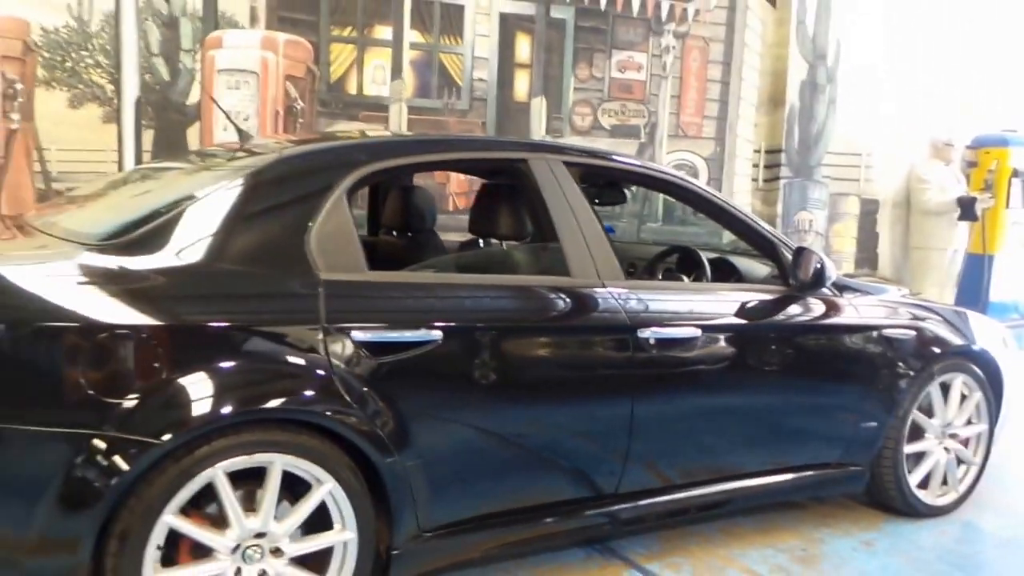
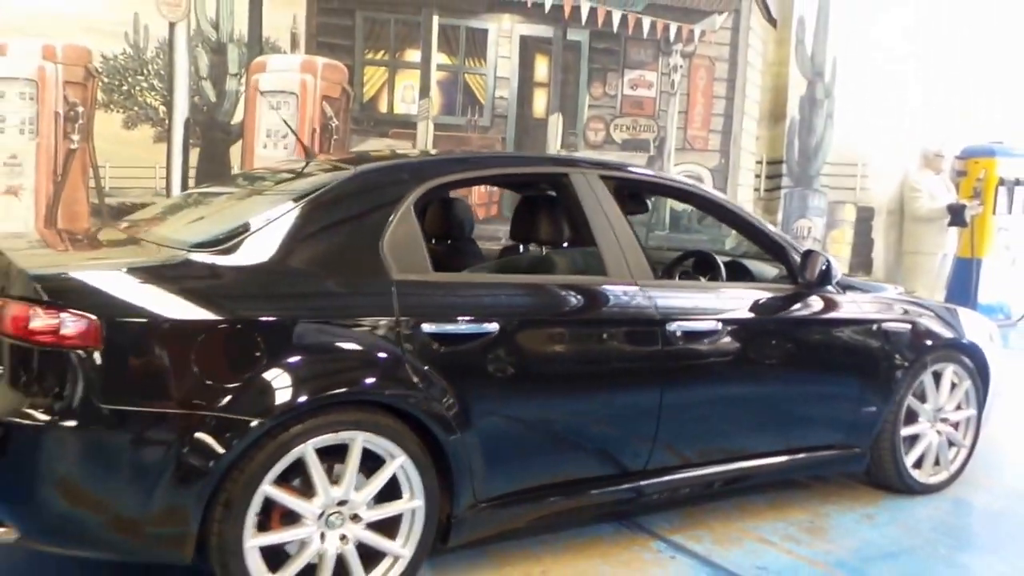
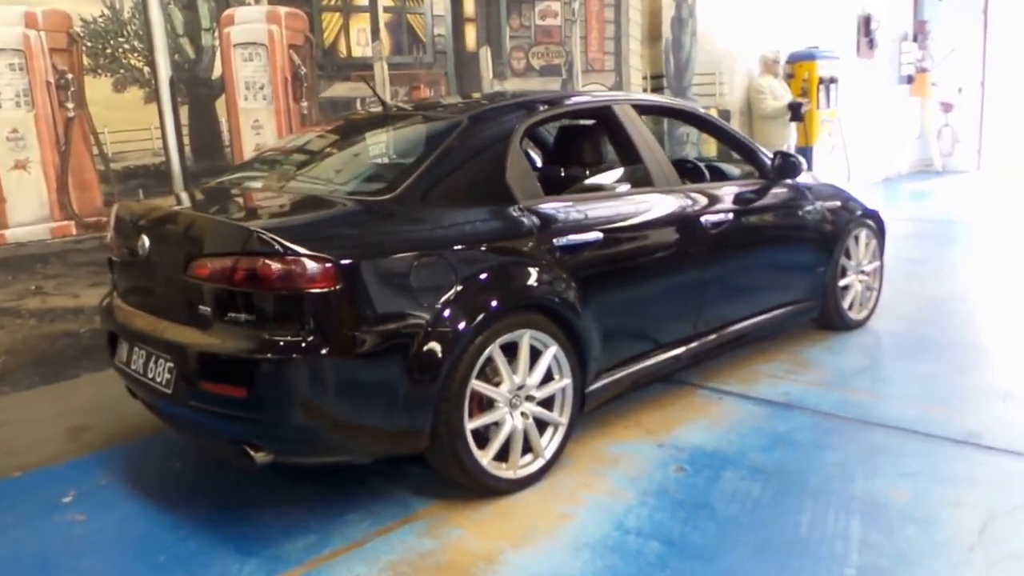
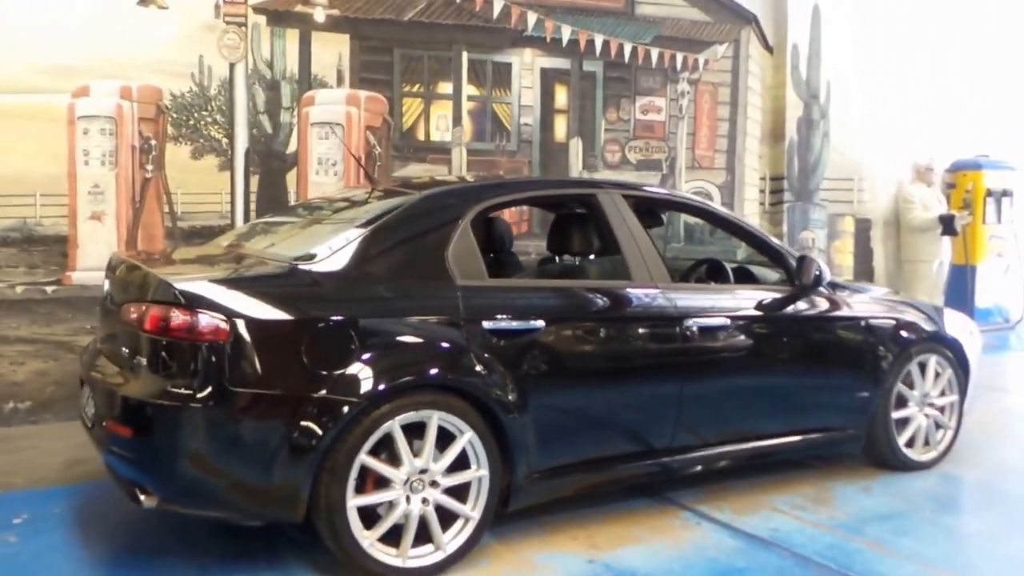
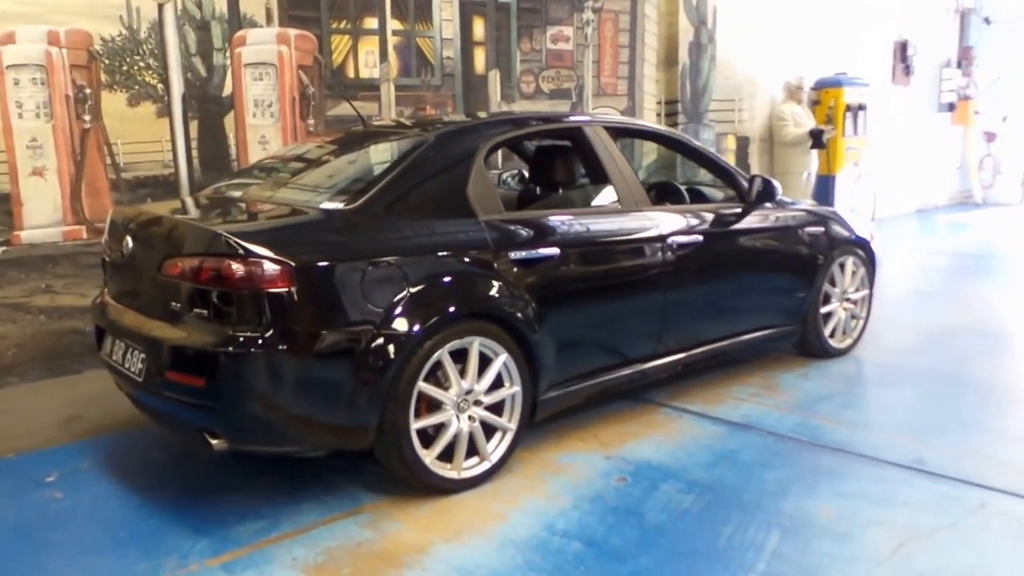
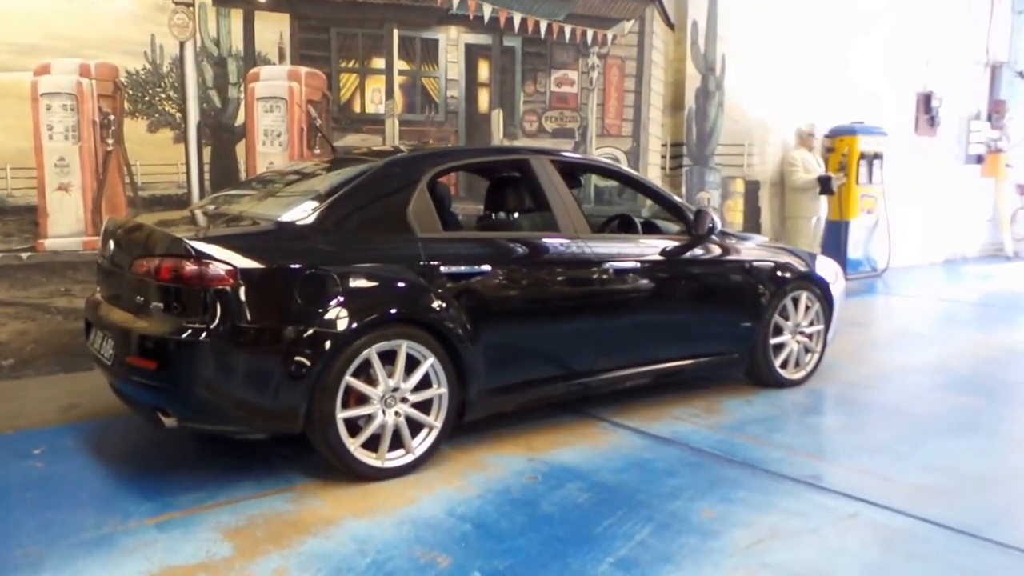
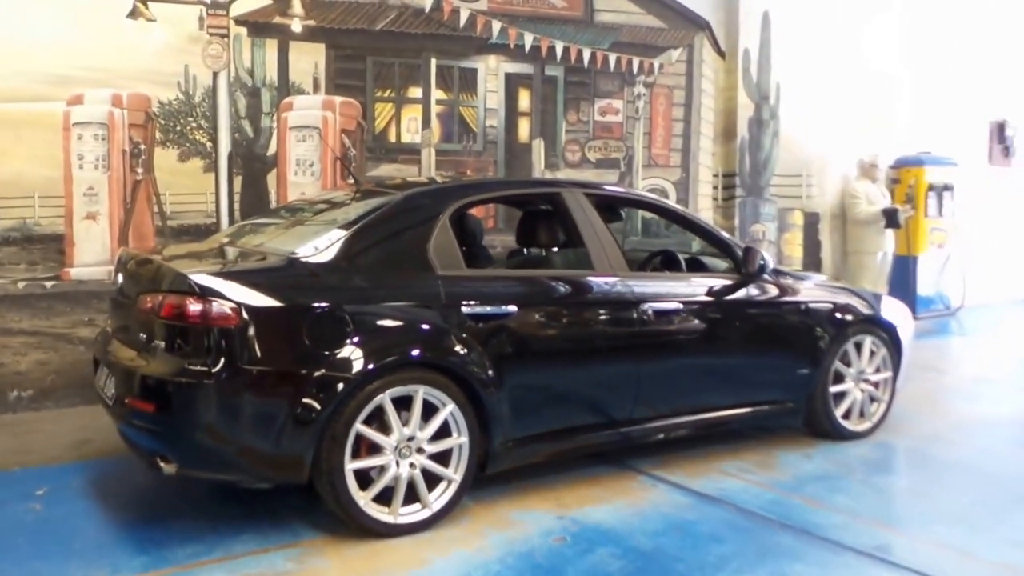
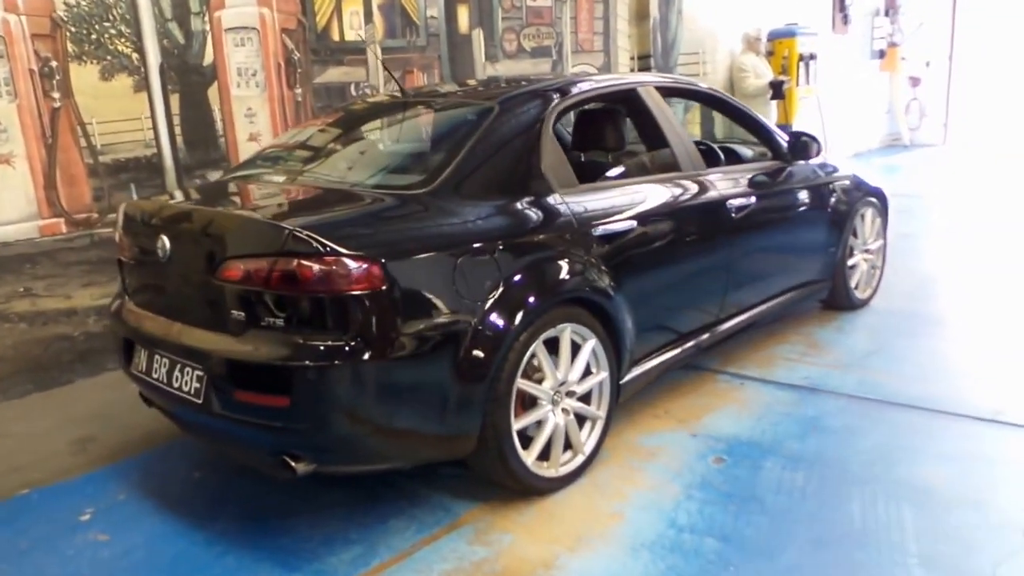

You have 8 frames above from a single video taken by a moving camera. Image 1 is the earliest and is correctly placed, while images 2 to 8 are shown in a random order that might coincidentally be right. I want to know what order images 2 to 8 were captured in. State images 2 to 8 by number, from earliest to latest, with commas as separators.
2, 4, 7, 6, 5, 3, 8
